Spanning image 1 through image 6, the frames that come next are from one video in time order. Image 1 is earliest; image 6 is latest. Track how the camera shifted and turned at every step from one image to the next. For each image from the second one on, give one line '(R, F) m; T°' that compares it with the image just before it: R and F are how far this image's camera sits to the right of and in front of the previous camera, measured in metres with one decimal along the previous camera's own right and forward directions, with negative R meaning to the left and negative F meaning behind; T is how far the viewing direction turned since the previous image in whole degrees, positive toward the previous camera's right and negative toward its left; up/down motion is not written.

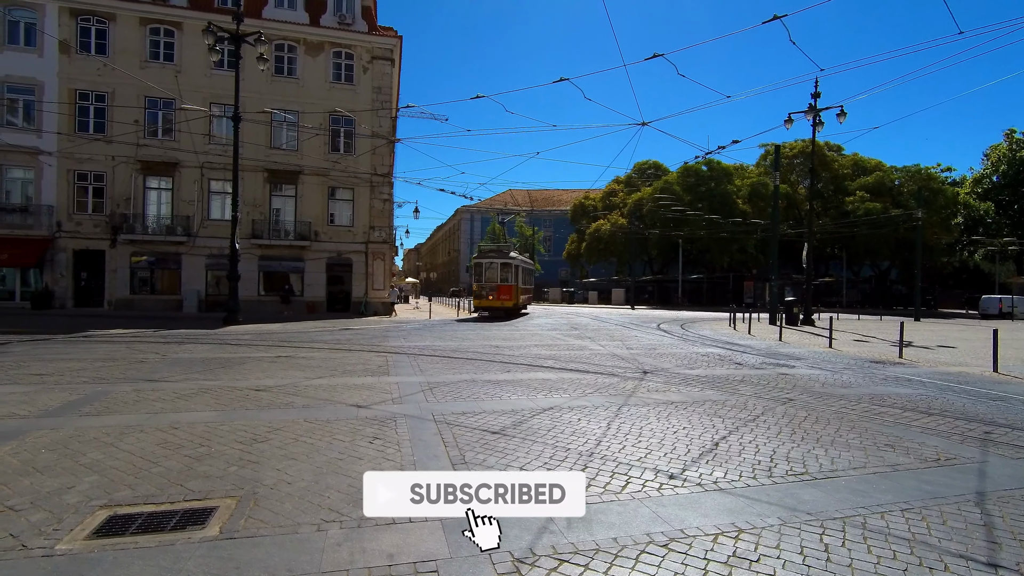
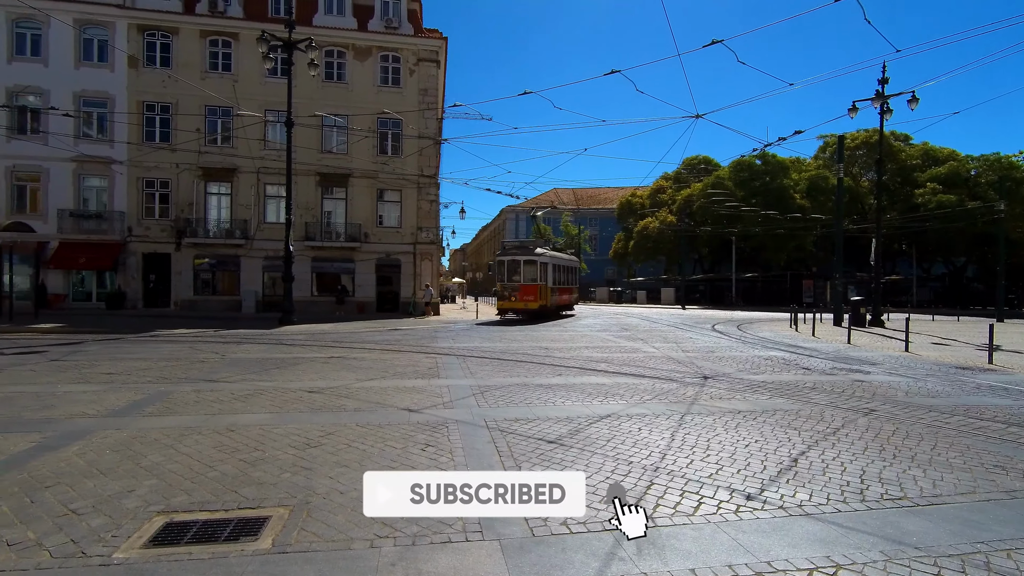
(-0.1, +0.3) m; -5°
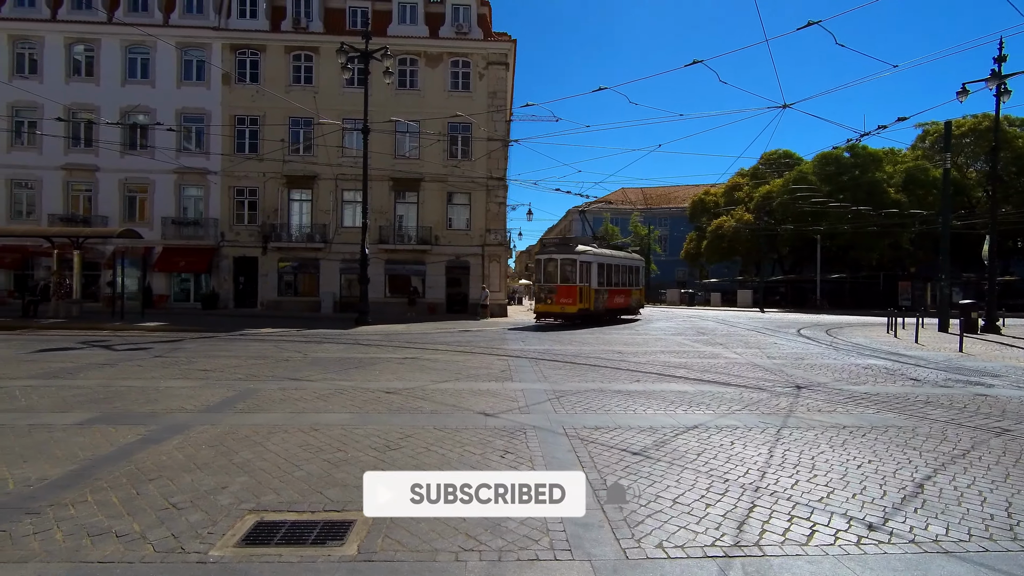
(-0.2, +0.2) m; -7°
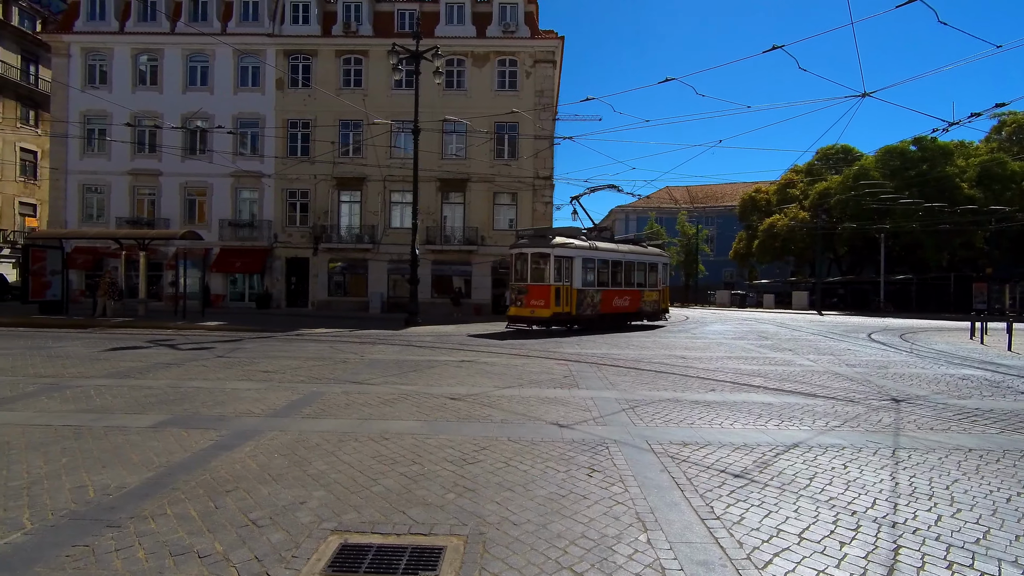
(-0.4, +0.4) m; -4°
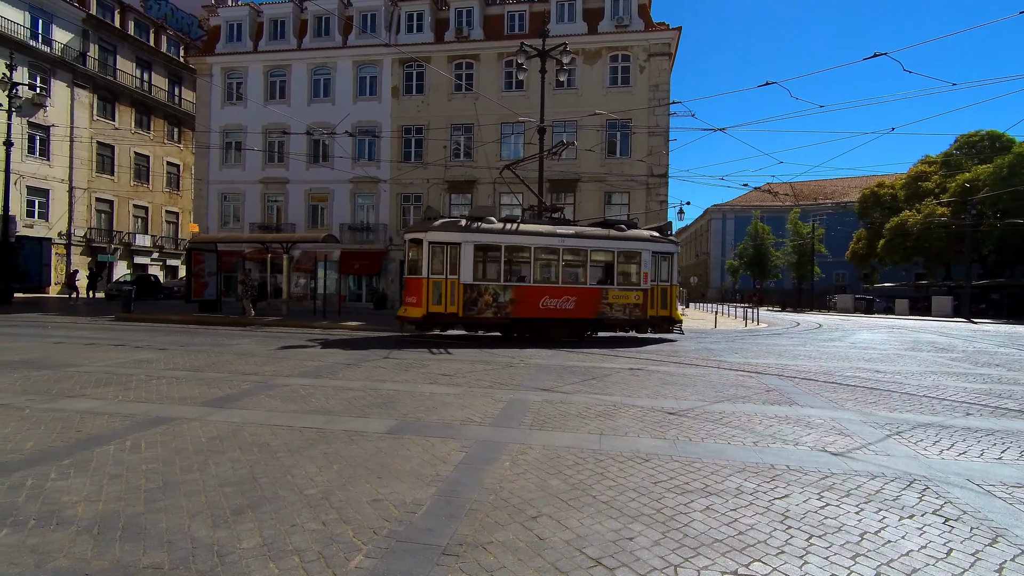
(-1.9, +0.4) m; -9°
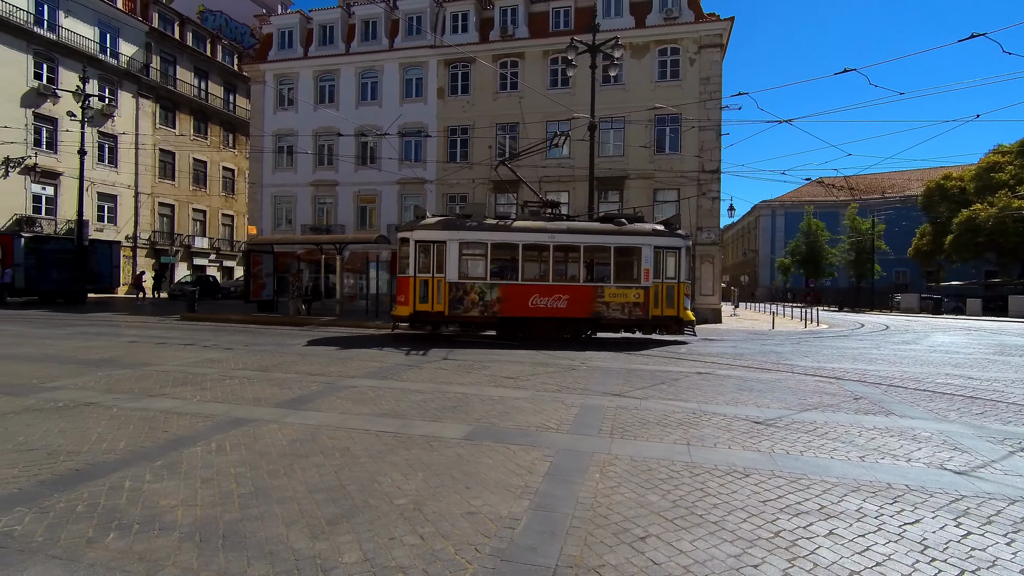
(-0.5, +0.2) m; -4°
